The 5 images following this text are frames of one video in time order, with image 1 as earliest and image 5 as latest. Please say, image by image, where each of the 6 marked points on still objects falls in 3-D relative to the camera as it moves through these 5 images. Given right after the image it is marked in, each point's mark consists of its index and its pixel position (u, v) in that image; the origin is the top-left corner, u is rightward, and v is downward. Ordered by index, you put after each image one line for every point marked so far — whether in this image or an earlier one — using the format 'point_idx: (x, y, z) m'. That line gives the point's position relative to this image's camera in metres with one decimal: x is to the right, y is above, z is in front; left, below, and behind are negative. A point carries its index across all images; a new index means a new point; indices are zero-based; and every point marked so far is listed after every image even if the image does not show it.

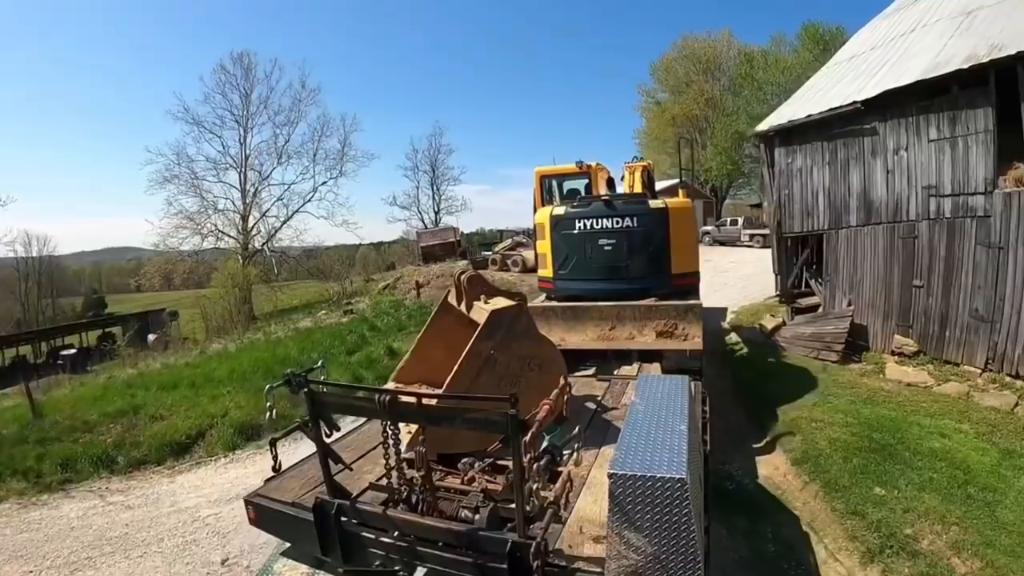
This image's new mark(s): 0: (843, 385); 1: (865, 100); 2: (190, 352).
0: (+4.4, -1.3, +8.3) m
1: (+5.1, +2.8, +9.1) m
2: (-10.0, -1.9, +19.6) m
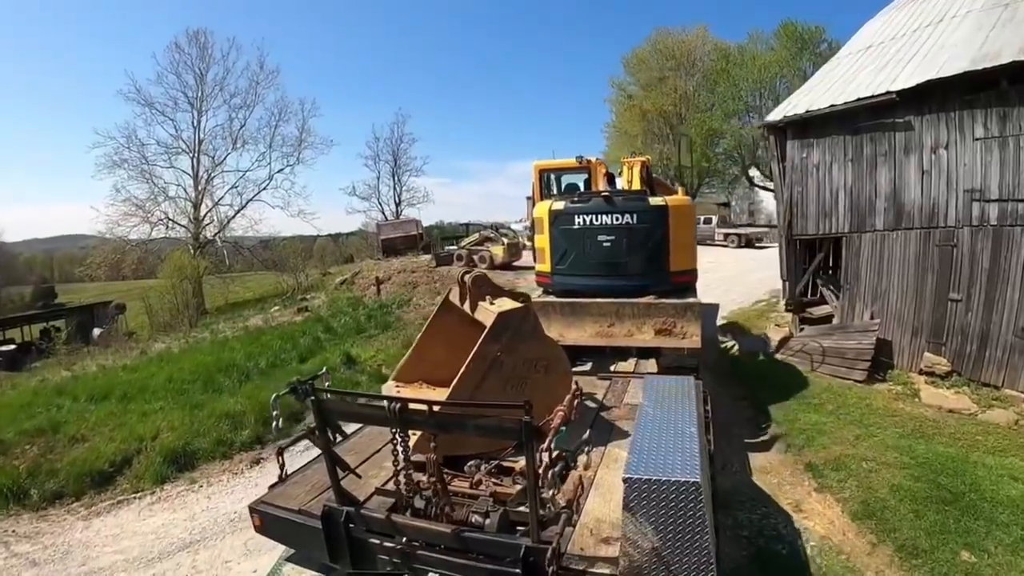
0: (+4.3, -1.5, +7.4) m
1: (+5.1, +2.6, +8.2) m
2: (-10.7, -1.8, +17.7) m
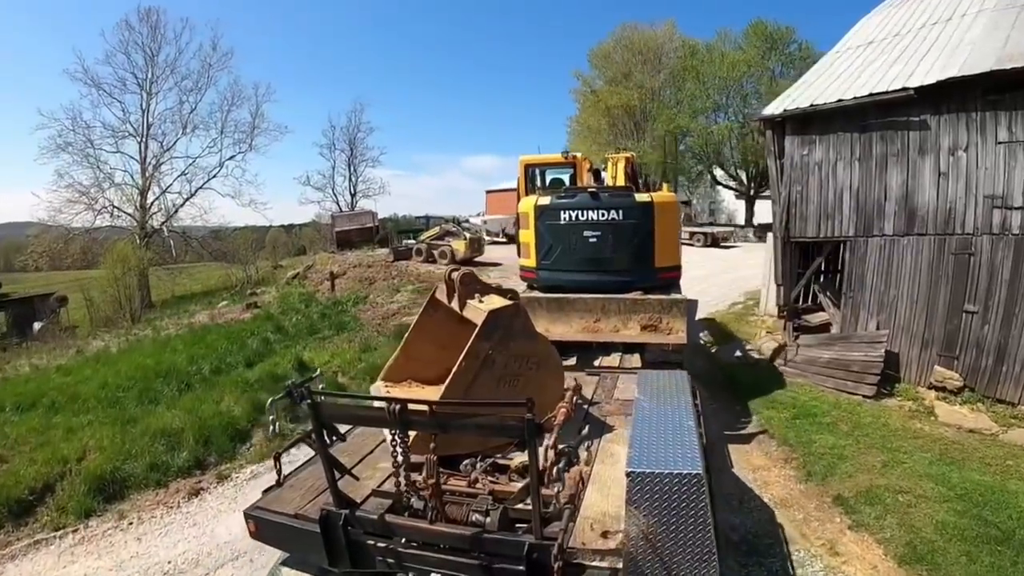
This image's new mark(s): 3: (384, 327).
0: (+4.3, -1.6, +6.9) m
1: (+5.0, +2.5, +7.7) m
2: (-11.5, -1.7, +16.1) m
3: (-3.1, -0.9, +14.4) m
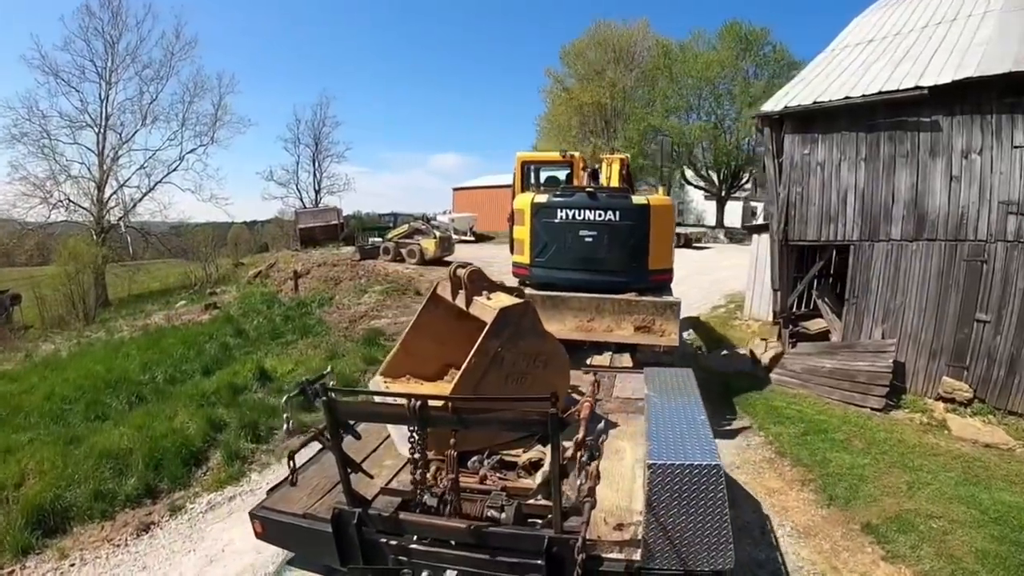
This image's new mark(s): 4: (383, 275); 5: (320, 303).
0: (+4.2, -1.7, +6.5) m
1: (+4.9, +2.4, +7.4) m
2: (-12.0, -1.7, +14.9) m
3: (-3.5, -0.9, +13.7) m
4: (-3.9, +0.4, +19.6) m
5: (-5.0, -0.4, +16.9) m
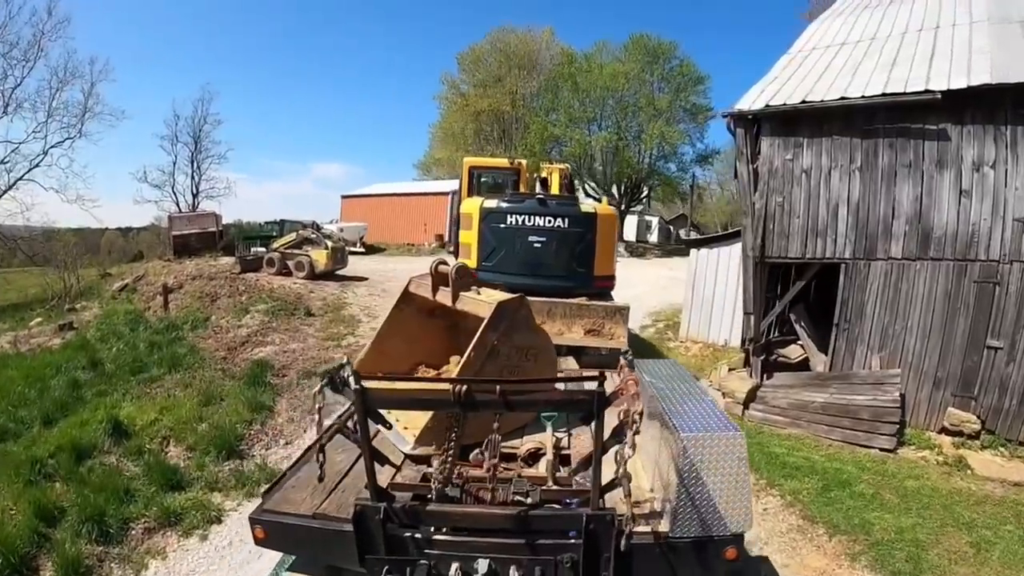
0: (+4.1, -1.9, +5.8) m
1: (+4.6, +2.1, +6.8) m
2: (-13.3, -2.1, +11.2) m
3: (-4.8, -1.3, +11.5) m
4: (-6.2, -0.1, +17.2) m
5: (-6.8, -0.9, +14.4) m
